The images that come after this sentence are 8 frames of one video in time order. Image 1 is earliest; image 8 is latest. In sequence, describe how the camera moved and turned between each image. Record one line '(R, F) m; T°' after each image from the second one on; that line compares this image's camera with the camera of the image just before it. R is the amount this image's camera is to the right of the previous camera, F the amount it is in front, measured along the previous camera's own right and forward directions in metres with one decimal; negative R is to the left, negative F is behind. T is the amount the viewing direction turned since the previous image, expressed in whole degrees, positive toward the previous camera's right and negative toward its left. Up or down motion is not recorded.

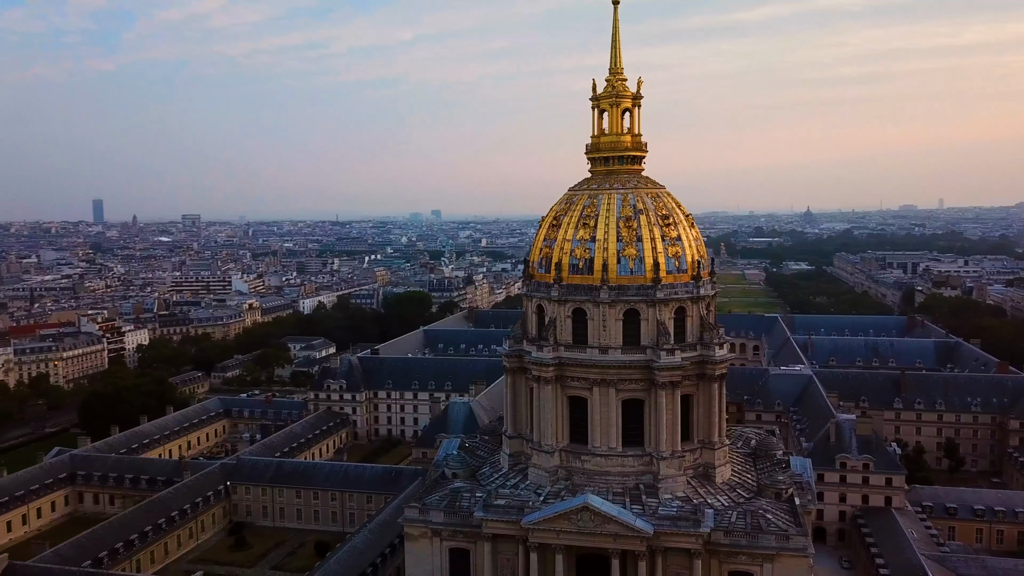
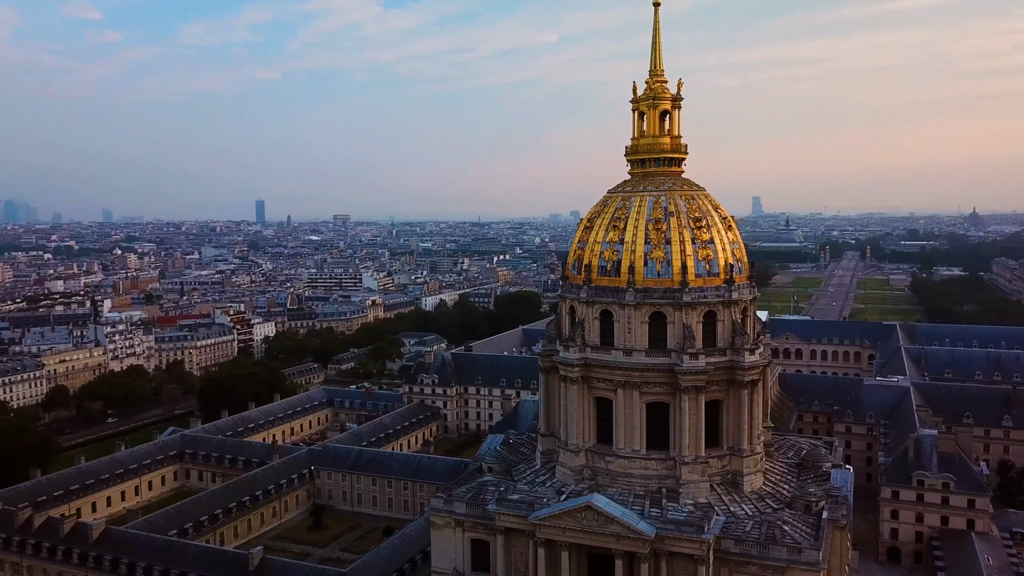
(+4.4, -0.4) m; -10°
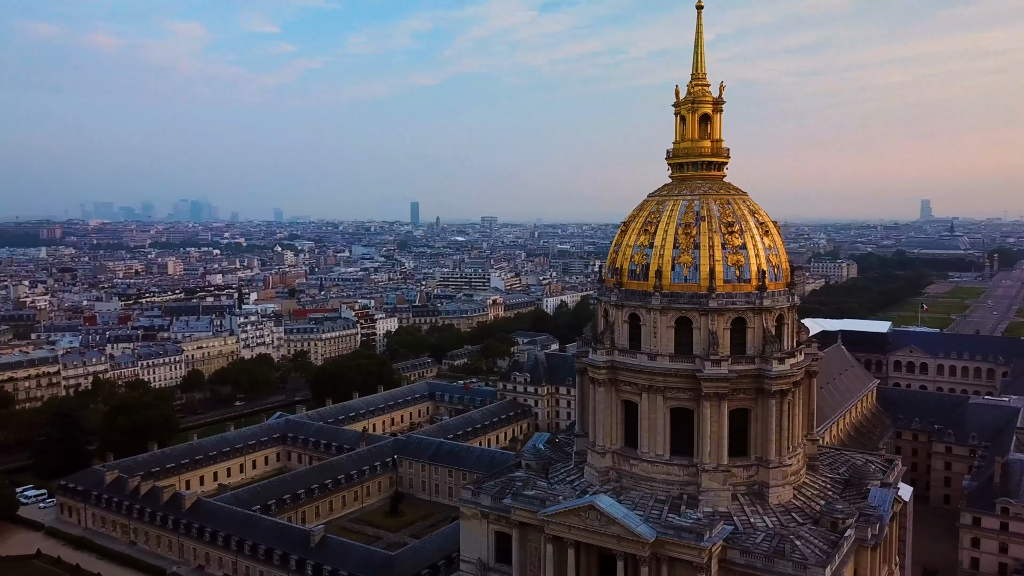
(+4.7, -0.5) m; -10°
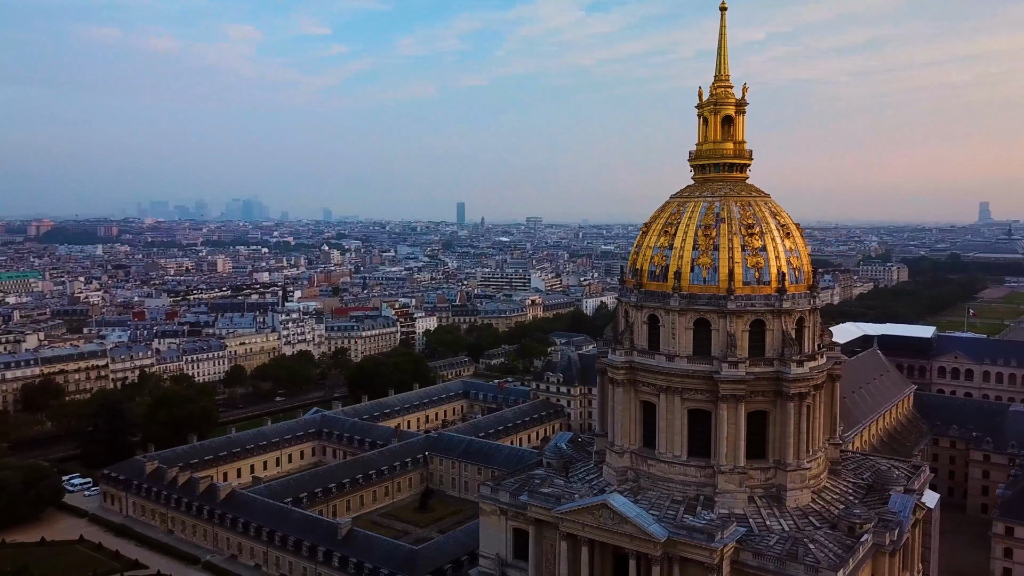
(+1.0, -0.4) m; -3°
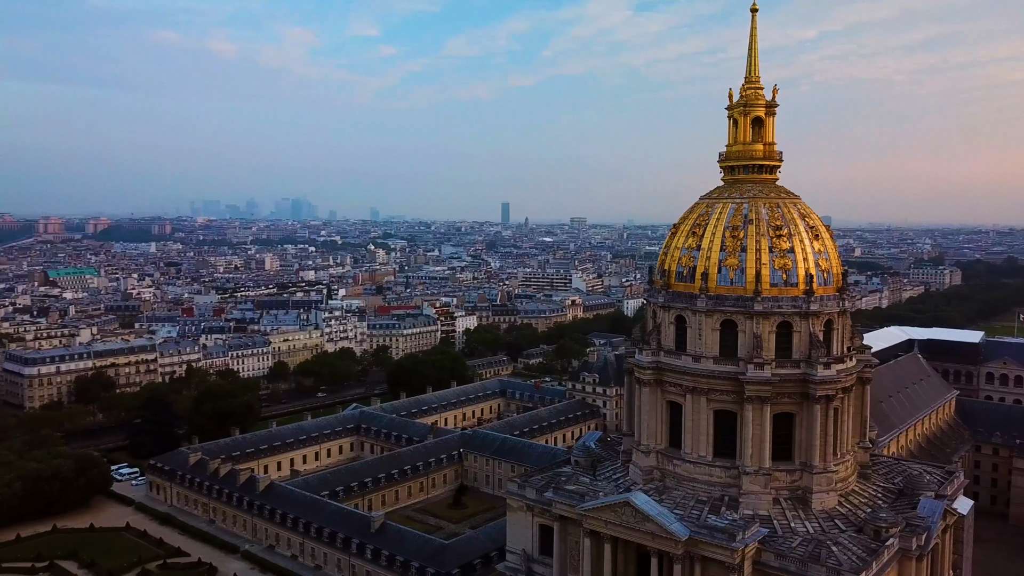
(+0.7, -0.5) m; -3°
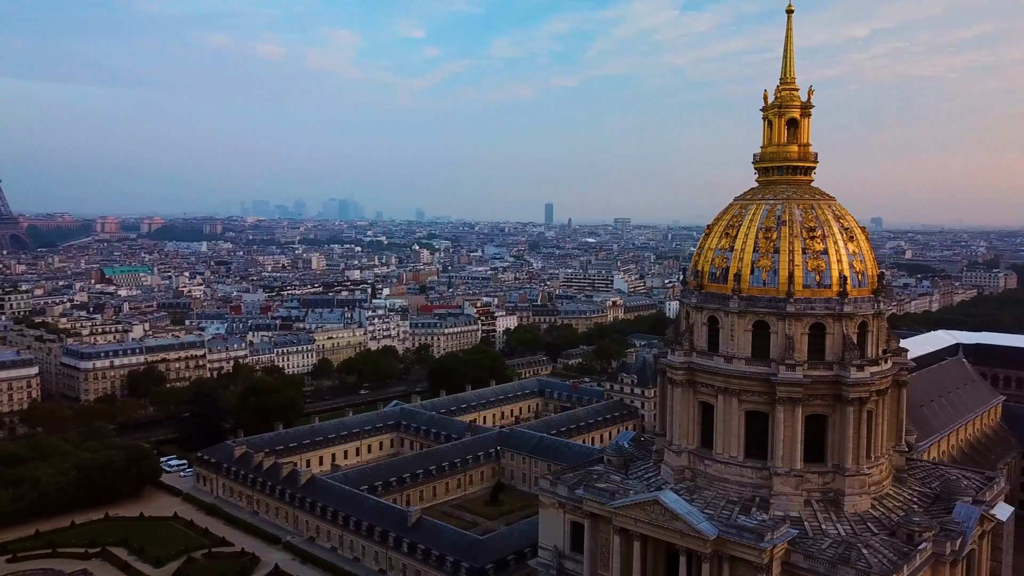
(+0.4, -0.5) m; -3°
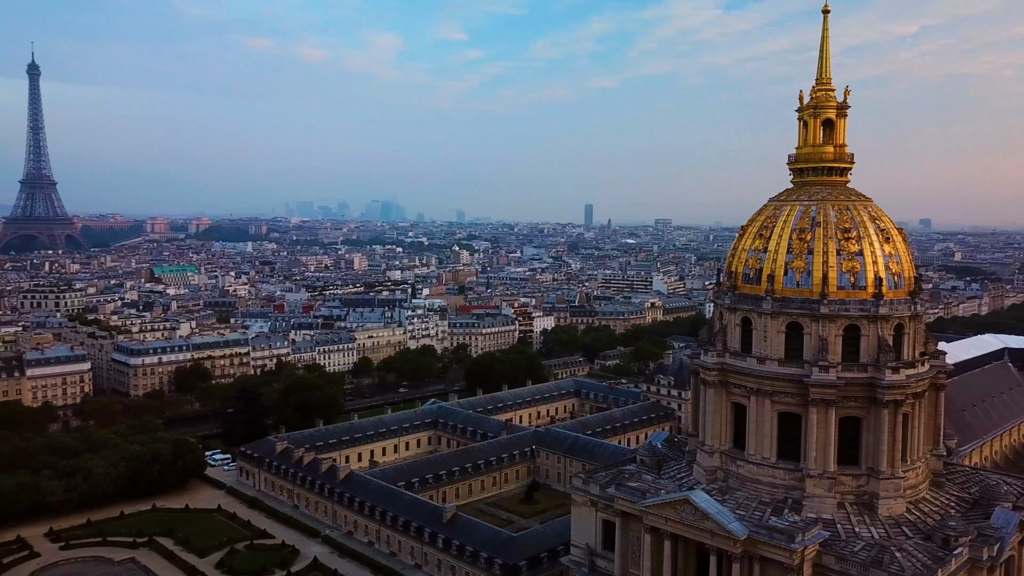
(+0.3, -0.4) m; -3°
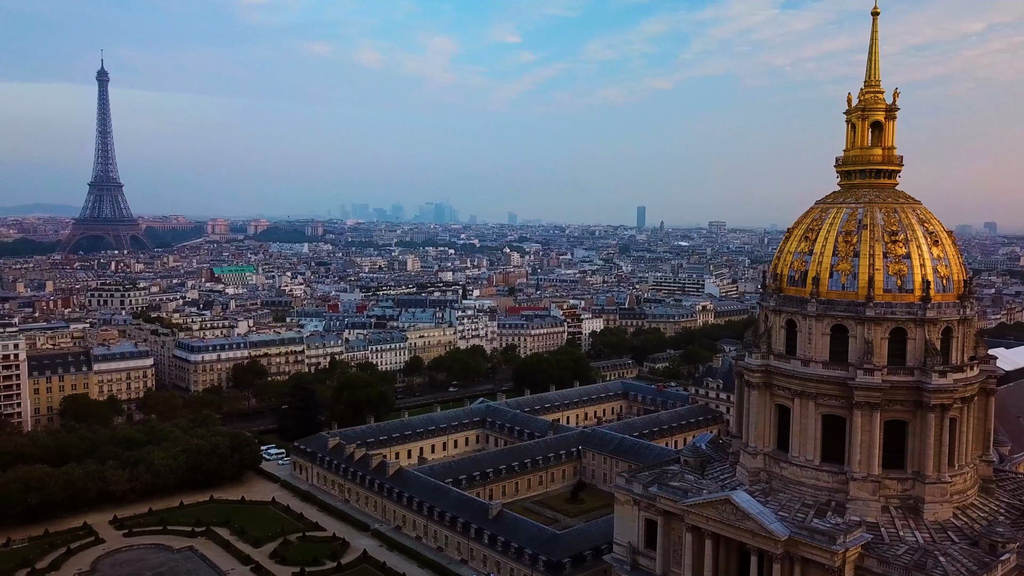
(+0.3, -0.7) m; -4°
